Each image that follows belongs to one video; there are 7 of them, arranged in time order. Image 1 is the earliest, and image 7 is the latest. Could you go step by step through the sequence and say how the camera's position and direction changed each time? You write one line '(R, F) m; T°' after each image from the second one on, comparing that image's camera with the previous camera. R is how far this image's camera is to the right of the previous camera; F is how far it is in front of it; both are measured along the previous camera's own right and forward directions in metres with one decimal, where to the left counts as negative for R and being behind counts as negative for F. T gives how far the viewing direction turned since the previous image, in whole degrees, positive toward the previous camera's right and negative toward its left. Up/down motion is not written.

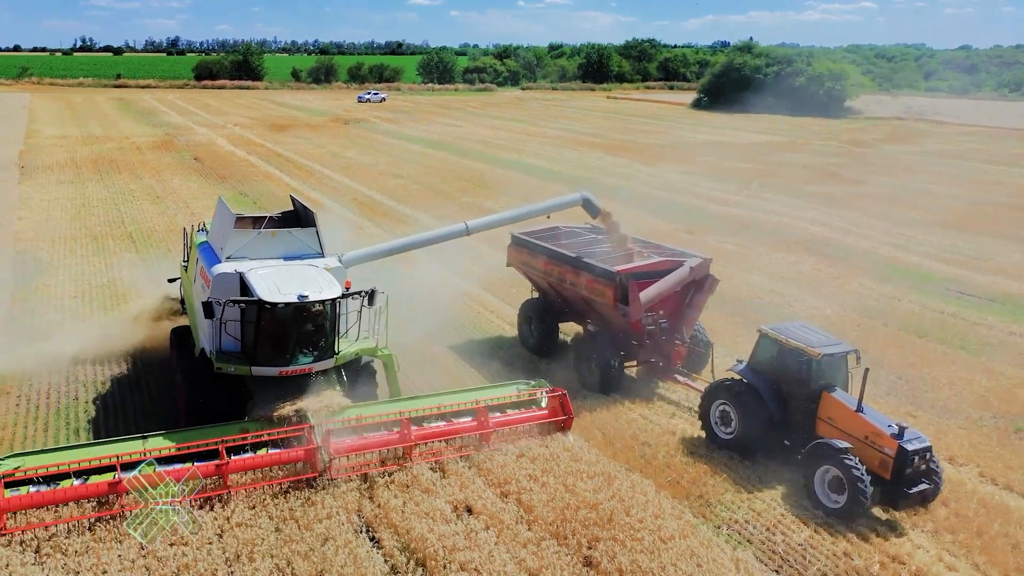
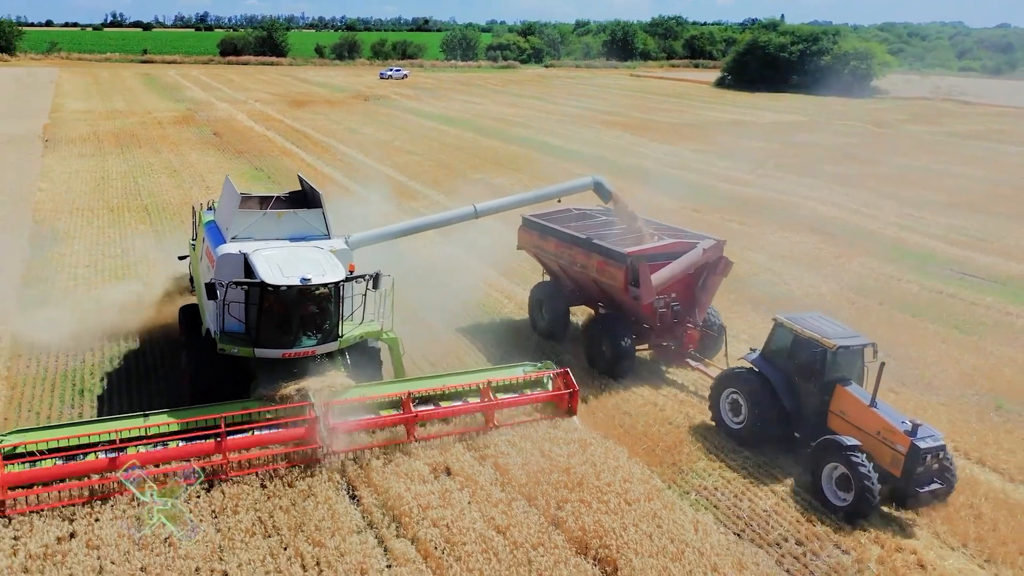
(+0.4, -0.2) m; -2°
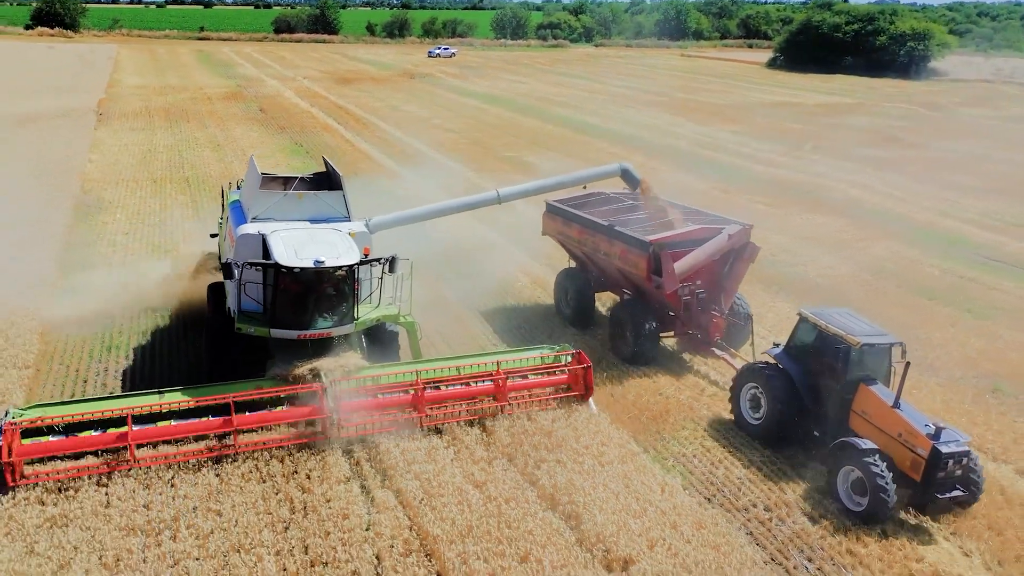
(+0.6, -0.3) m; -3°
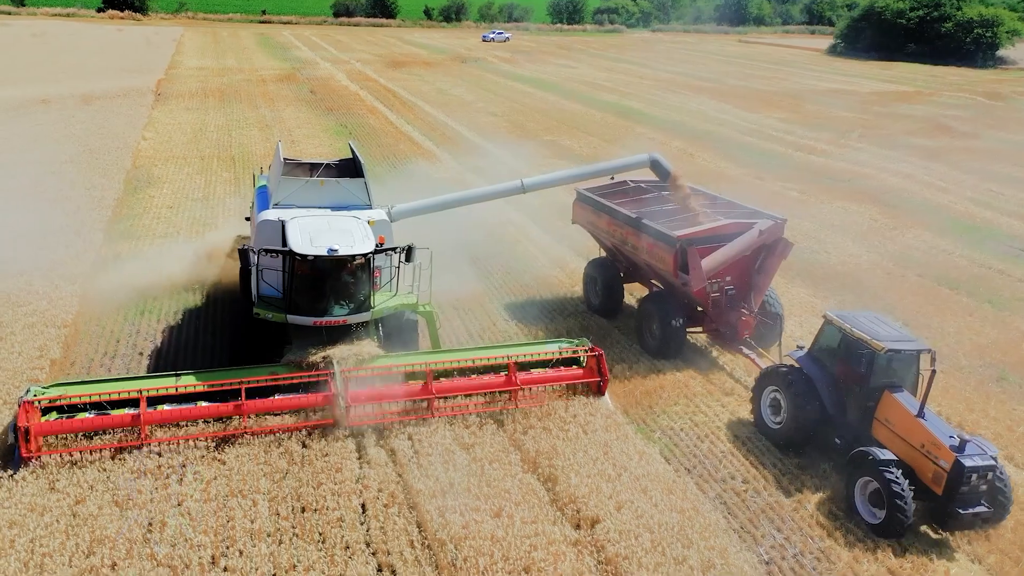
(+0.6, -0.3) m; -4°
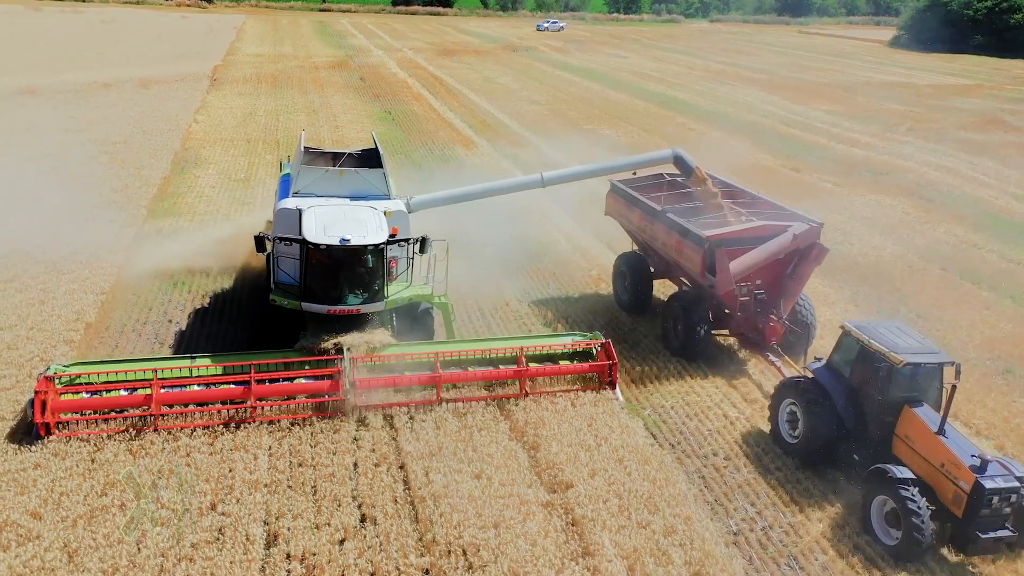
(+0.6, -0.3) m; -4°
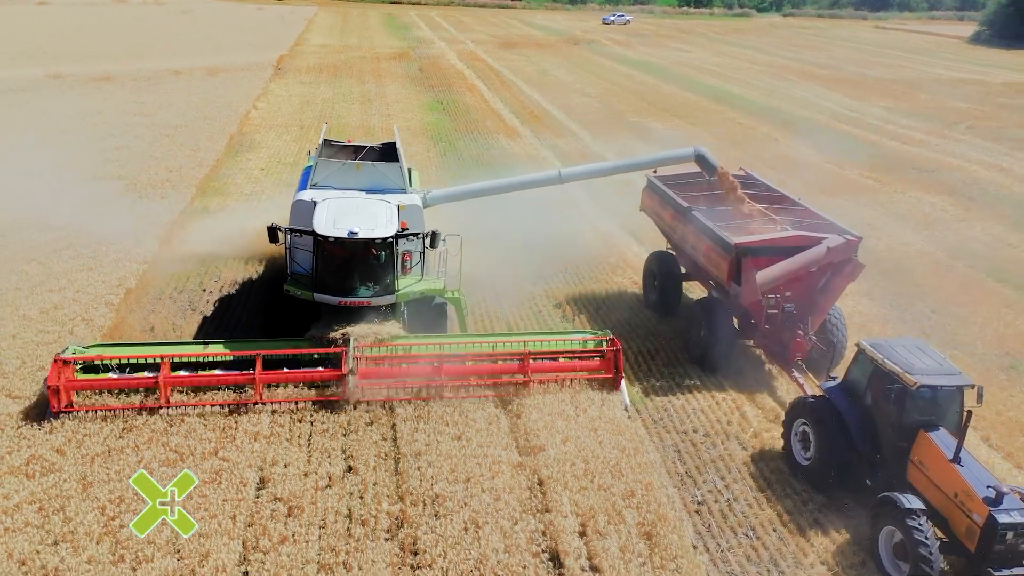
(+0.7, -0.4) m; -5°
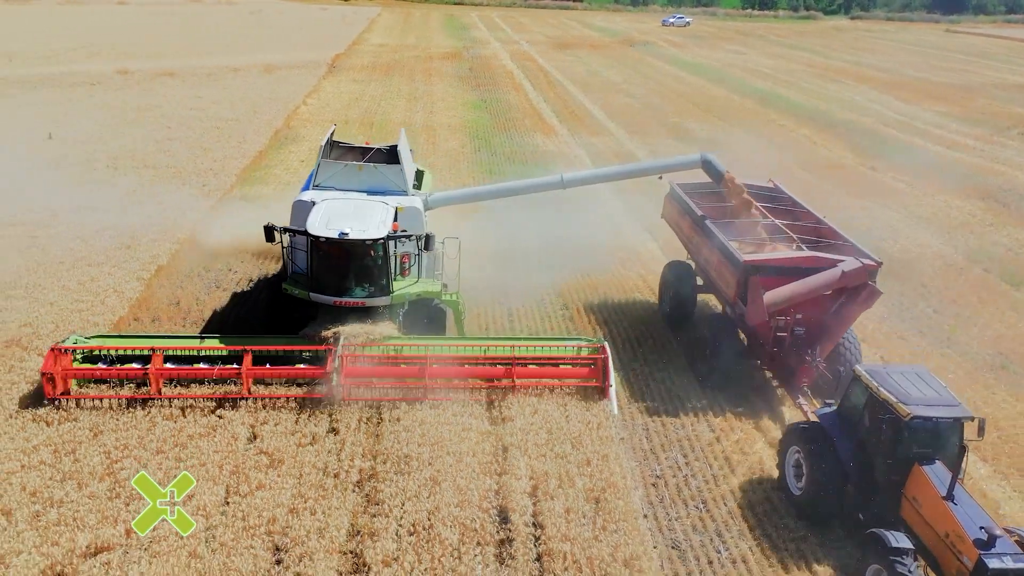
(+0.8, -0.5) m; -4°
